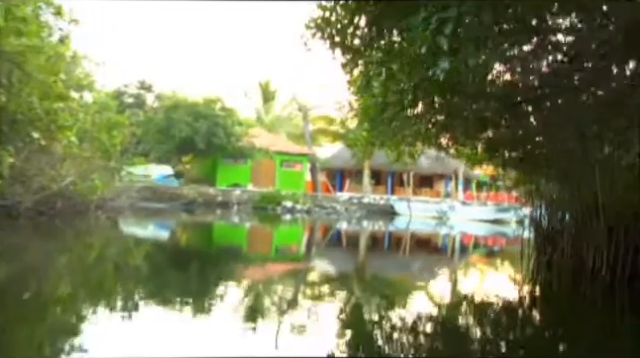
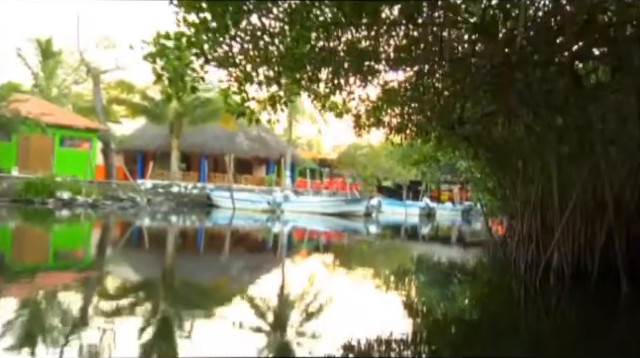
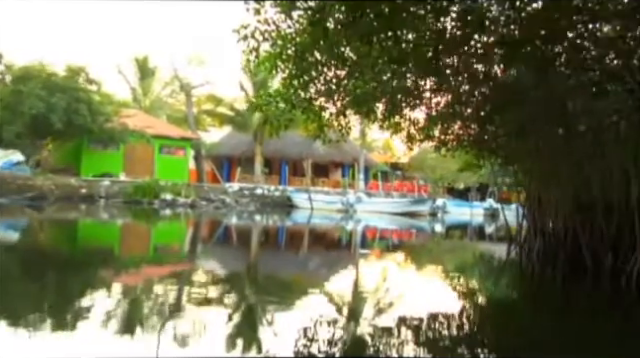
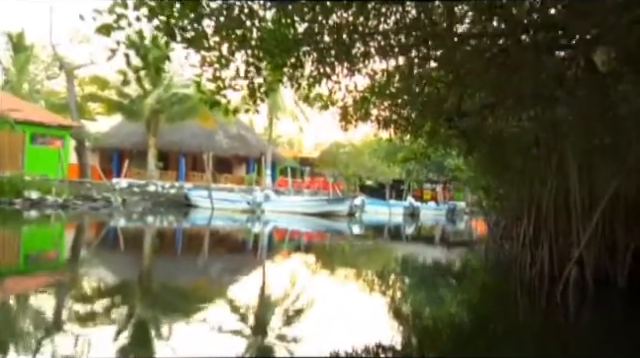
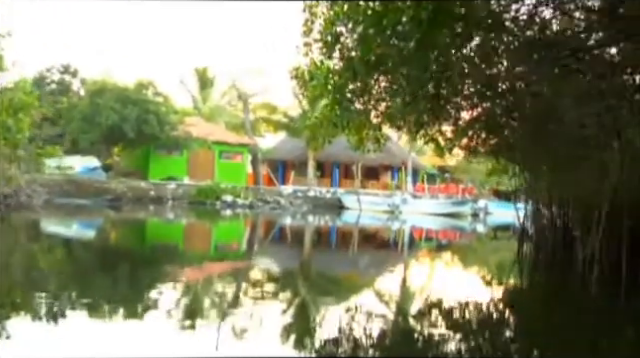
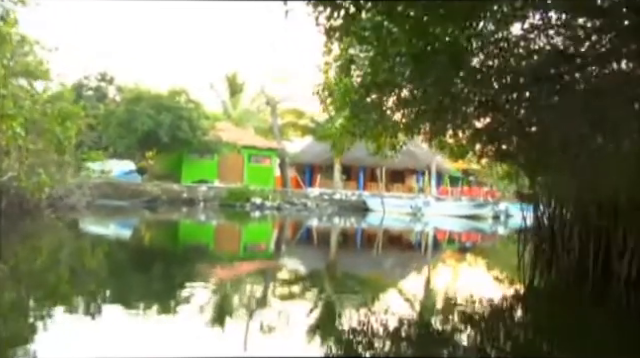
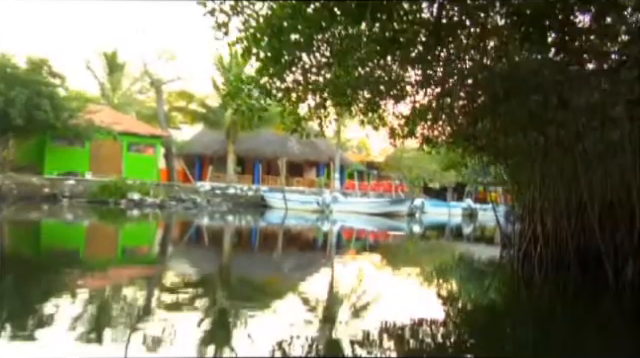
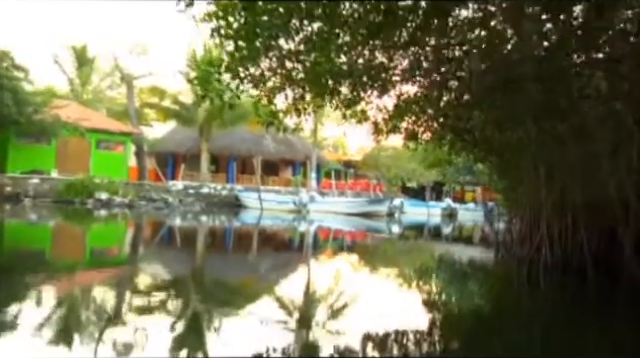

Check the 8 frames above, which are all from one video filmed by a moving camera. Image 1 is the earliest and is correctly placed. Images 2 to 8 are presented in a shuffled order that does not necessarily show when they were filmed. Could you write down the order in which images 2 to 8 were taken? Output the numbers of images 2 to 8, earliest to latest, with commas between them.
6, 5, 3, 7, 8, 2, 4
